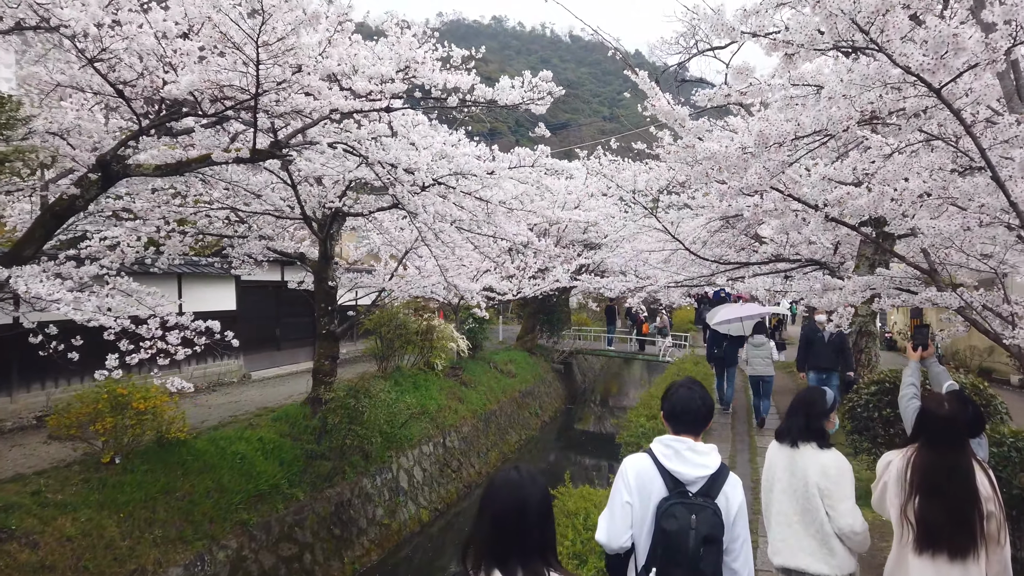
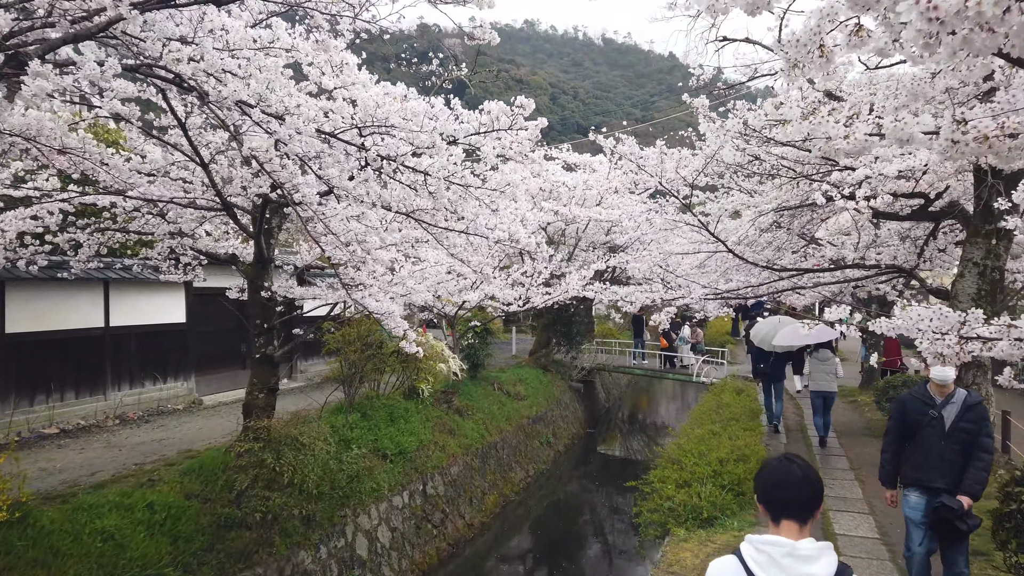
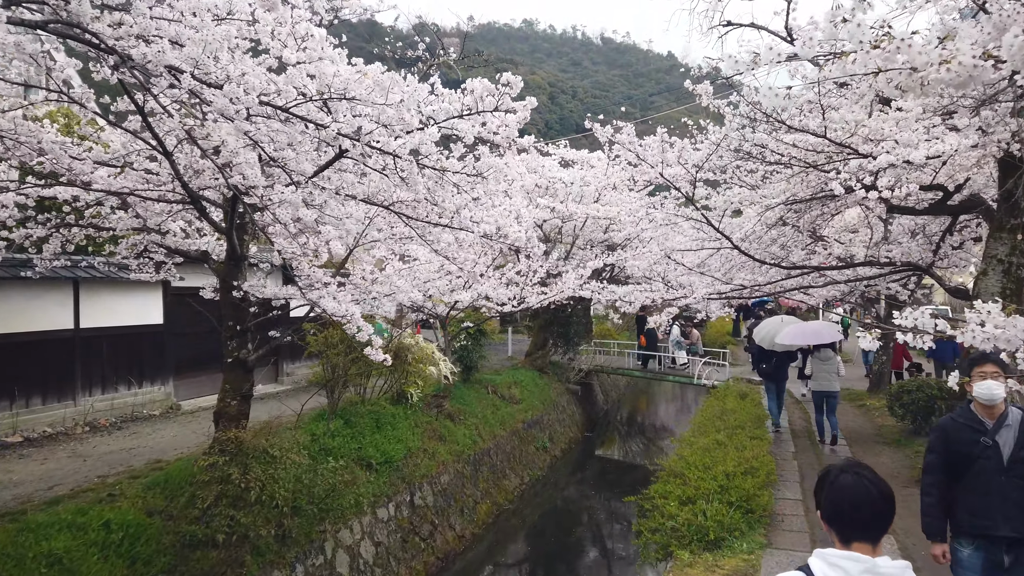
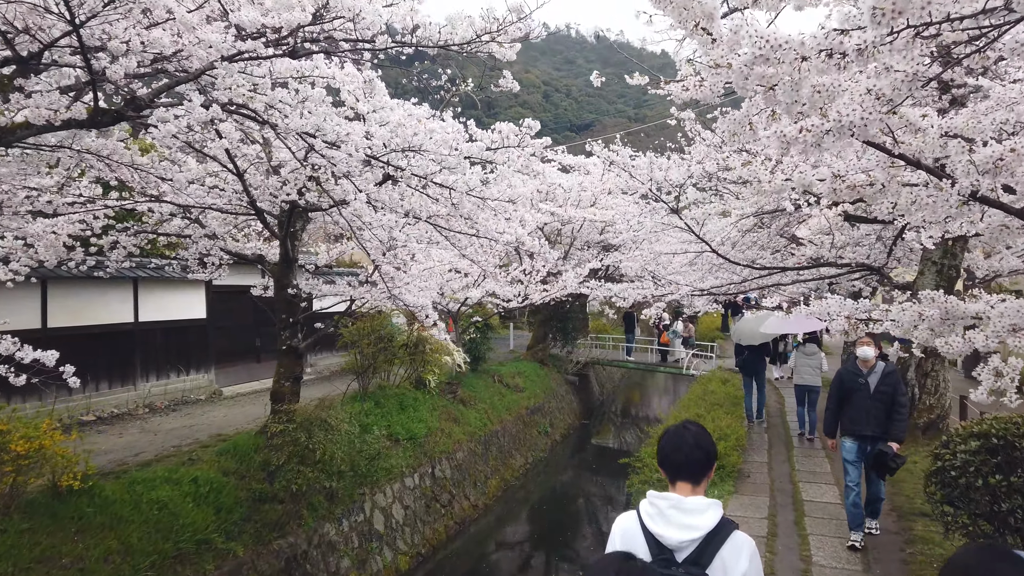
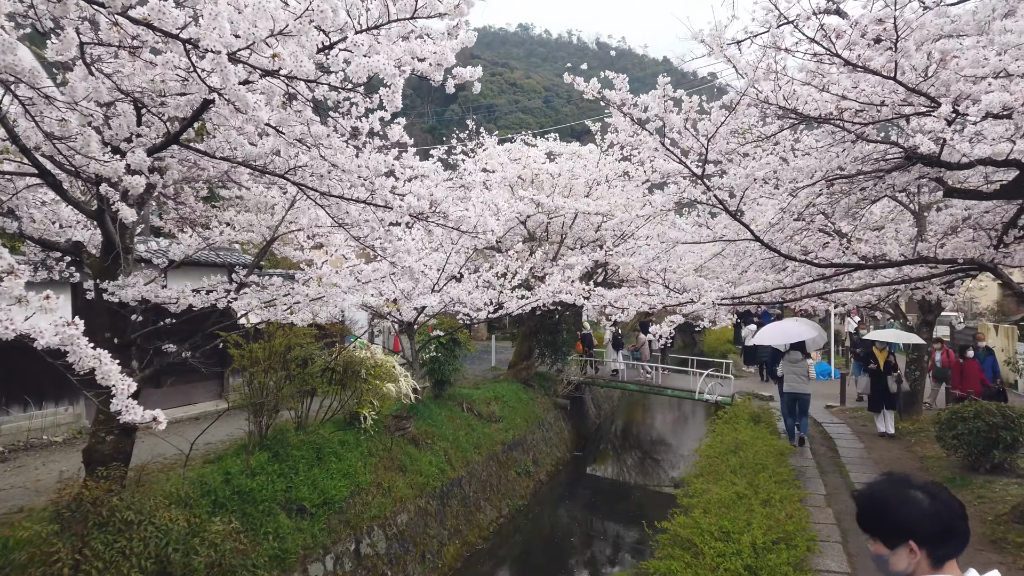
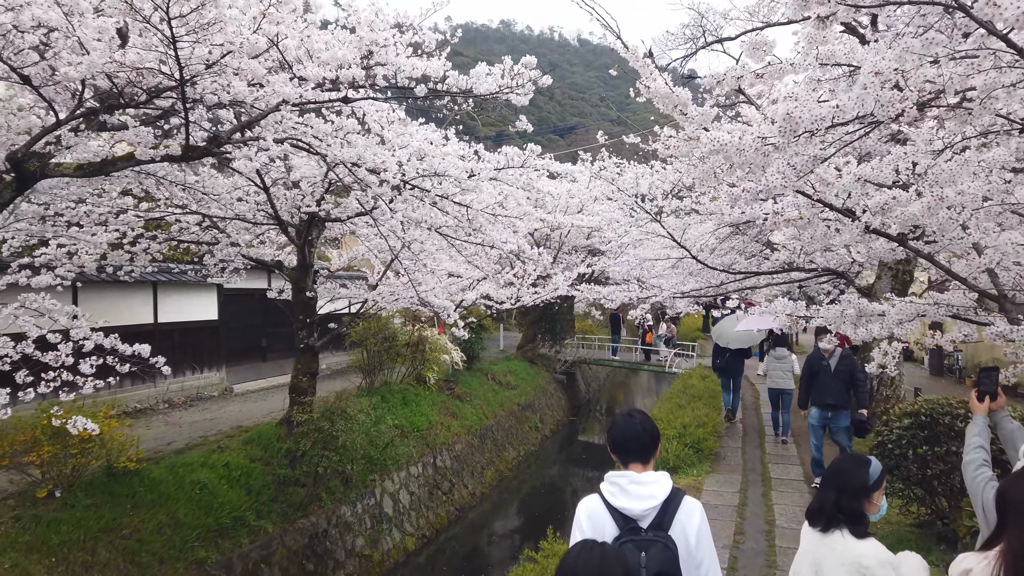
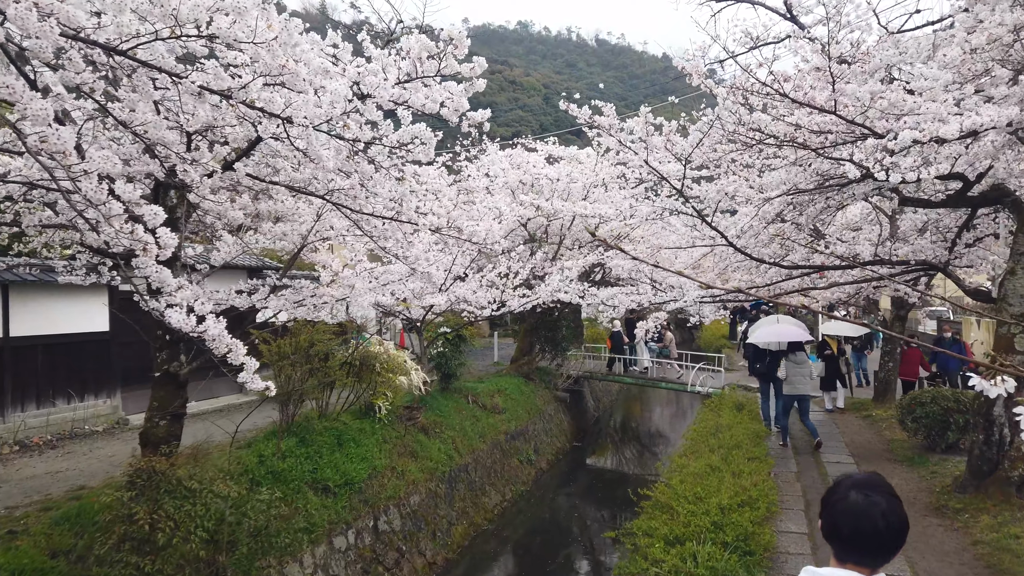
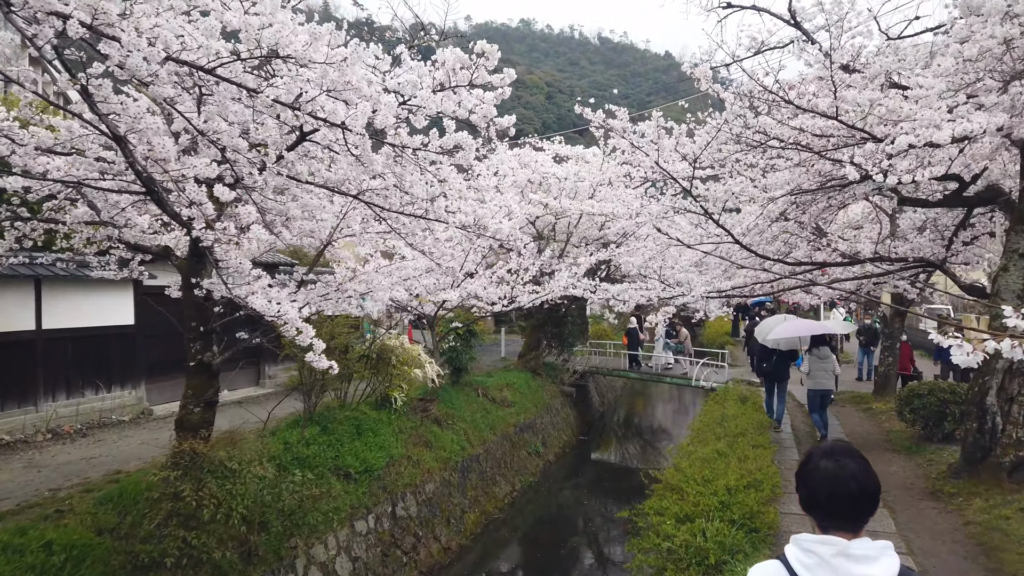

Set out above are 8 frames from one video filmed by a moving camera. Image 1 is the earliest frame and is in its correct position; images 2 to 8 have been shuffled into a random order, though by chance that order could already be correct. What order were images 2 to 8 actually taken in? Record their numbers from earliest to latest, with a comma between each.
6, 4, 2, 3, 8, 7, 5
